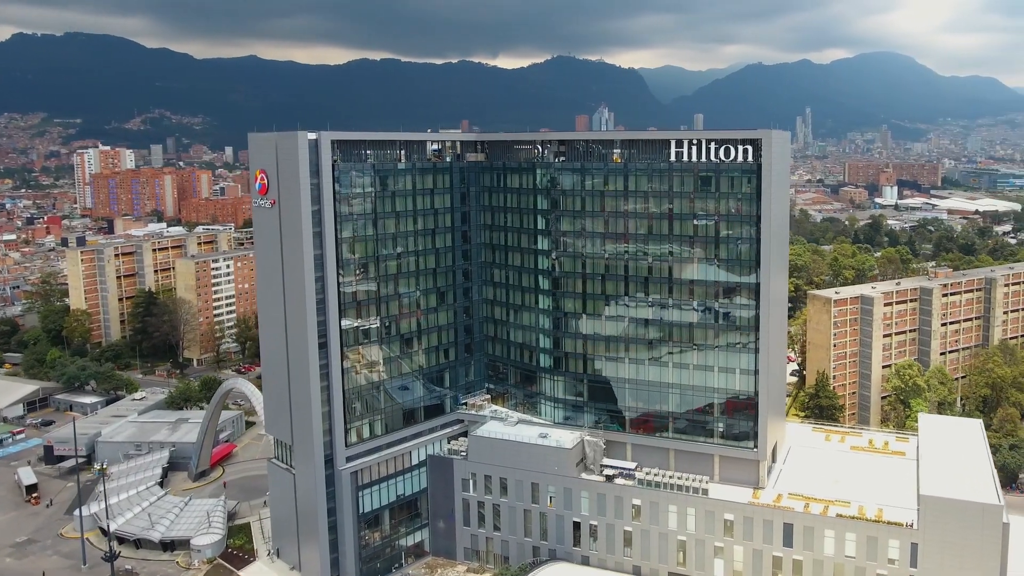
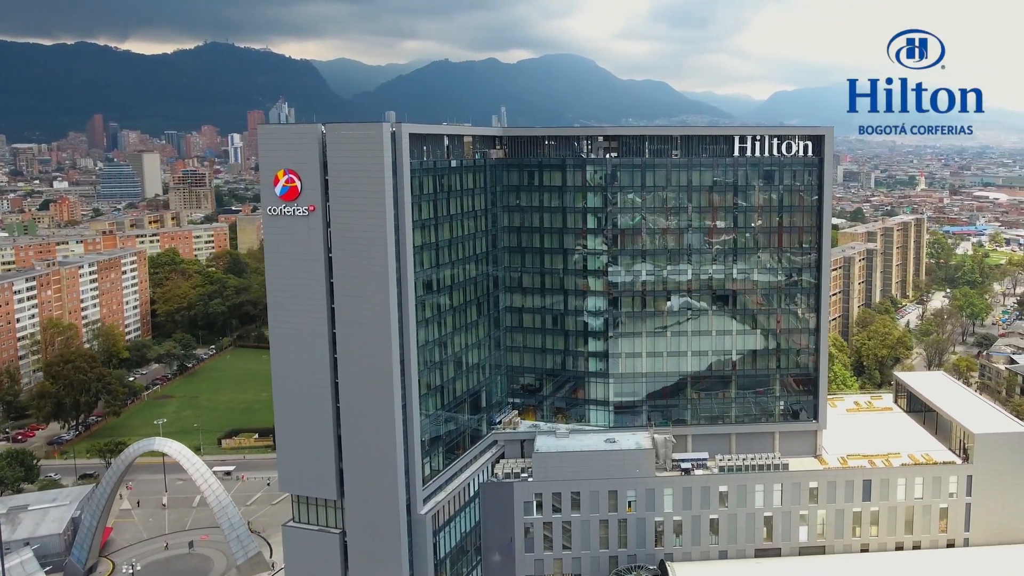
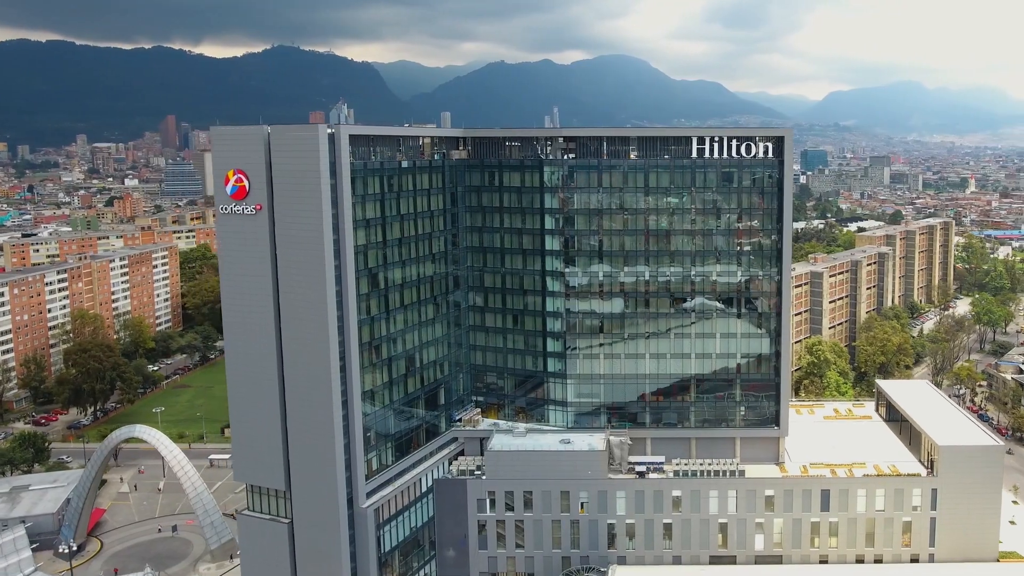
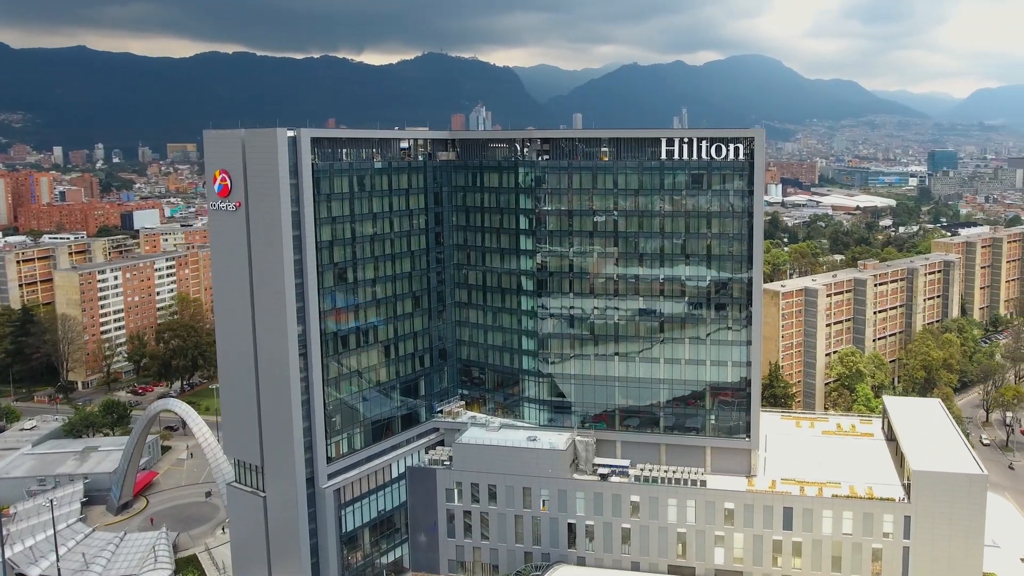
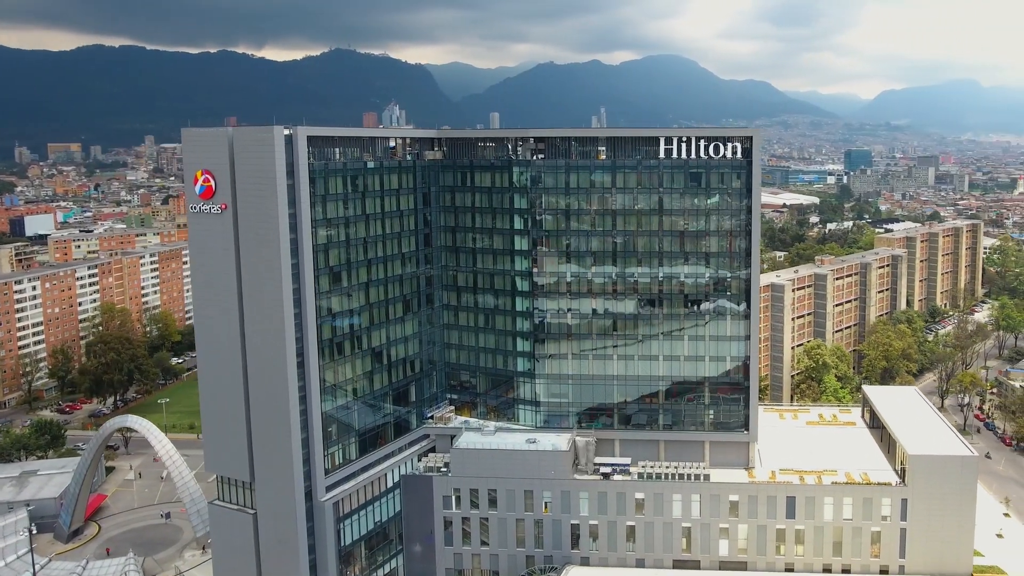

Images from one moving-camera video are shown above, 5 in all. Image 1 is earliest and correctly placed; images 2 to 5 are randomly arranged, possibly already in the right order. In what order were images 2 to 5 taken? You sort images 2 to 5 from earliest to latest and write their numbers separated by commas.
4, 5, 3, 2
